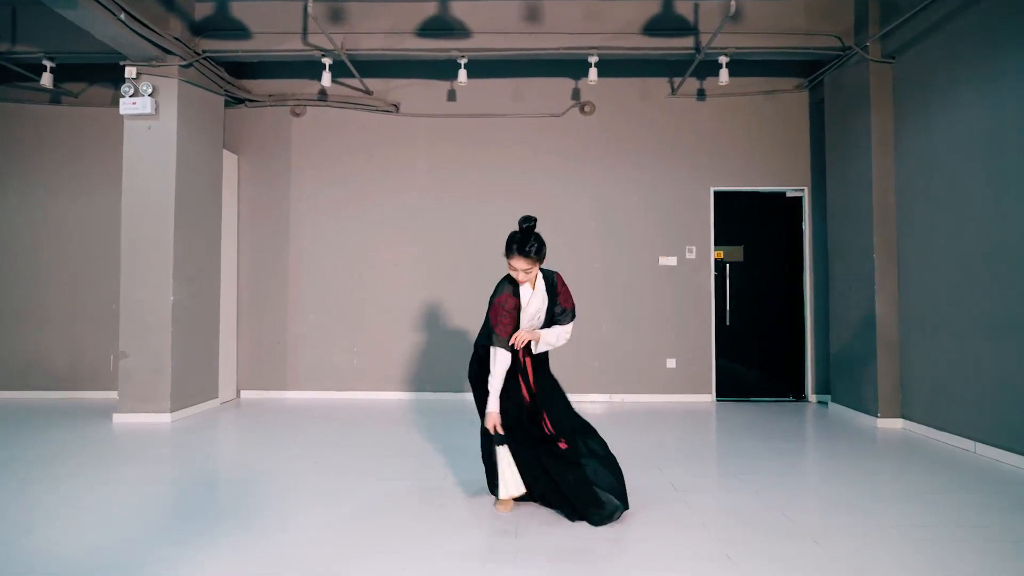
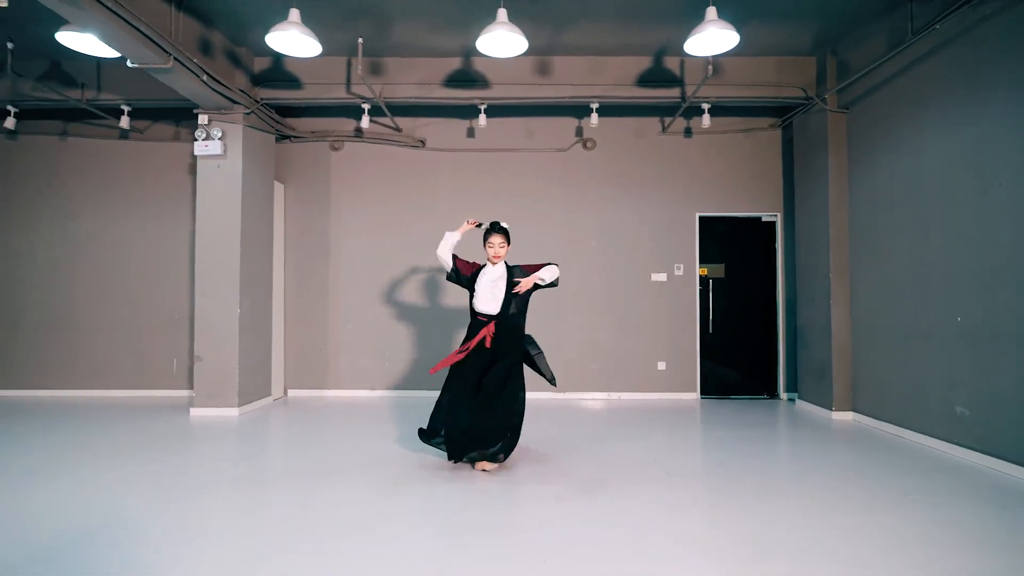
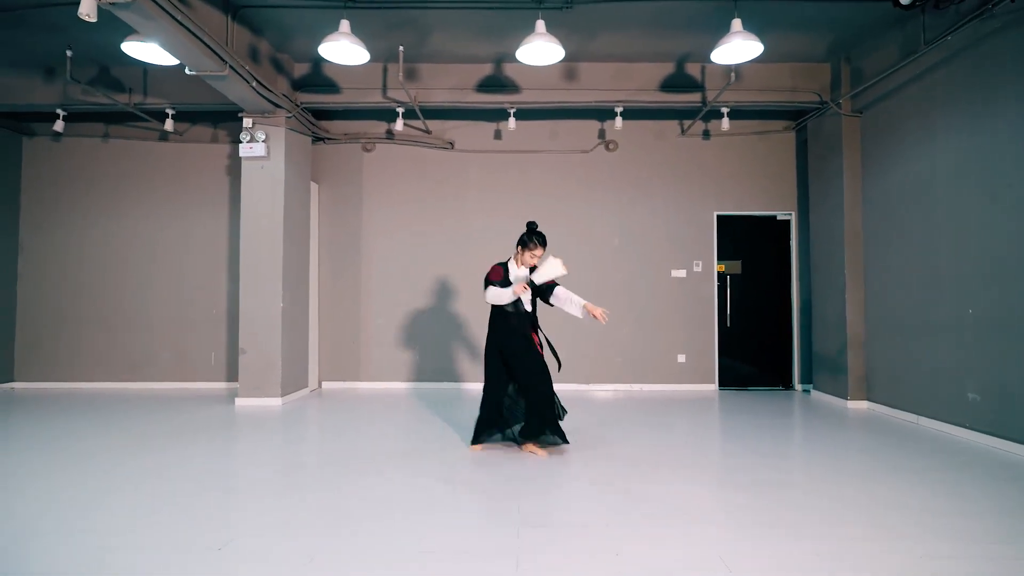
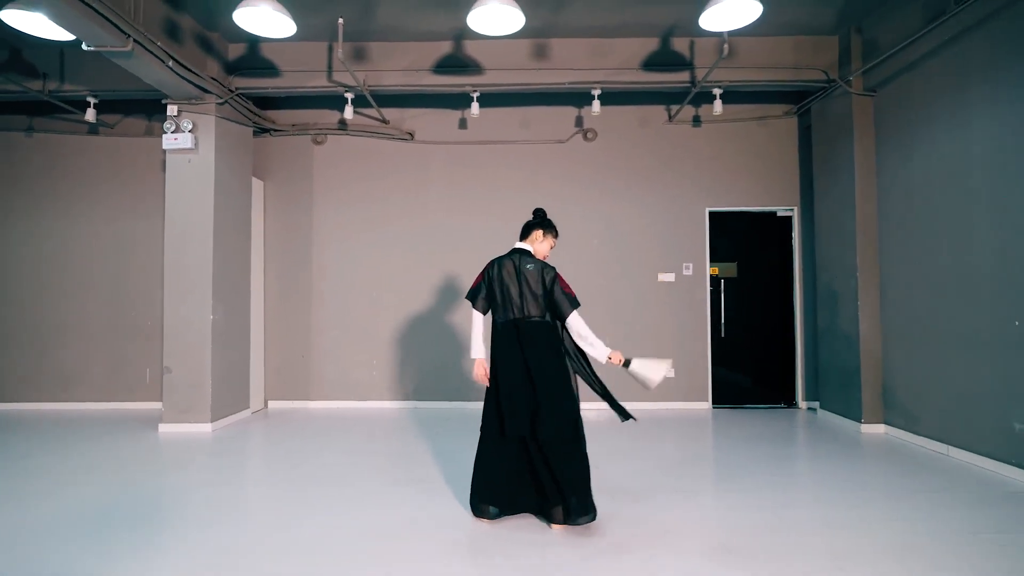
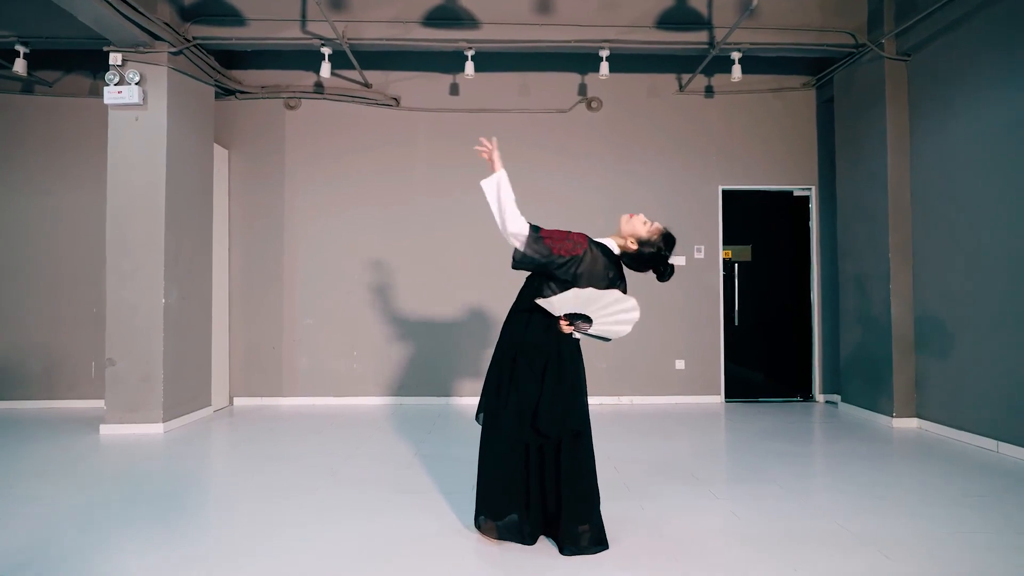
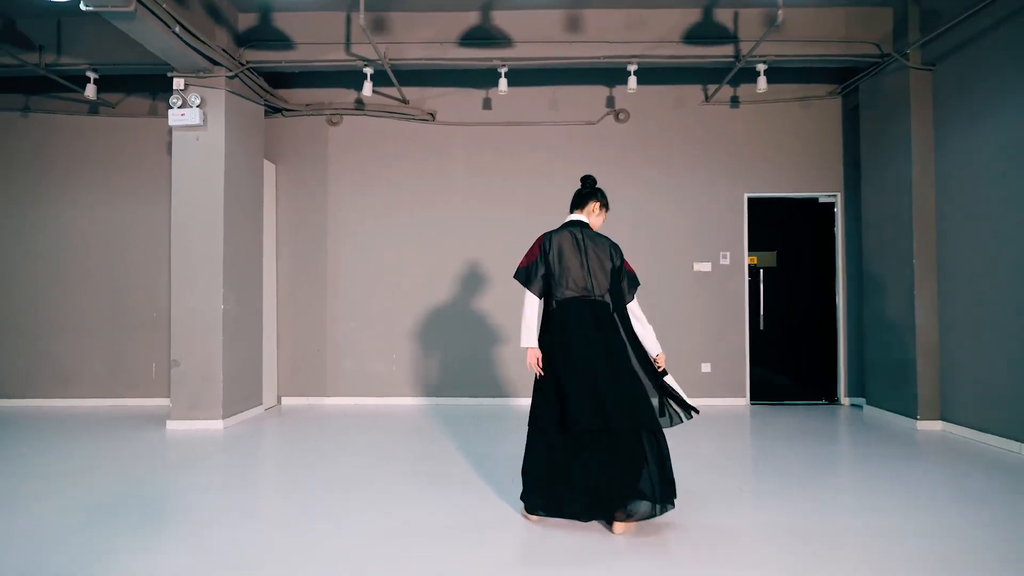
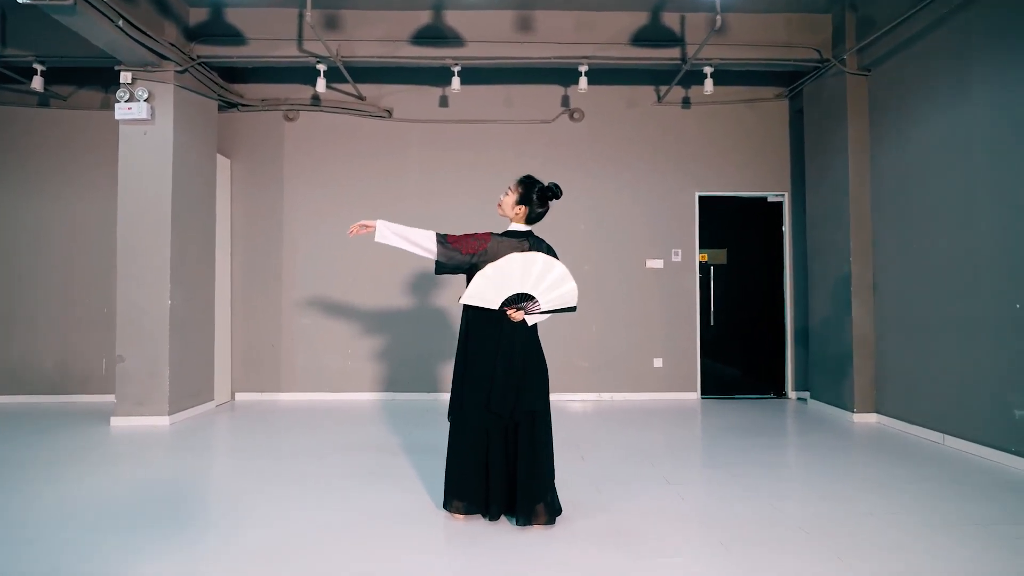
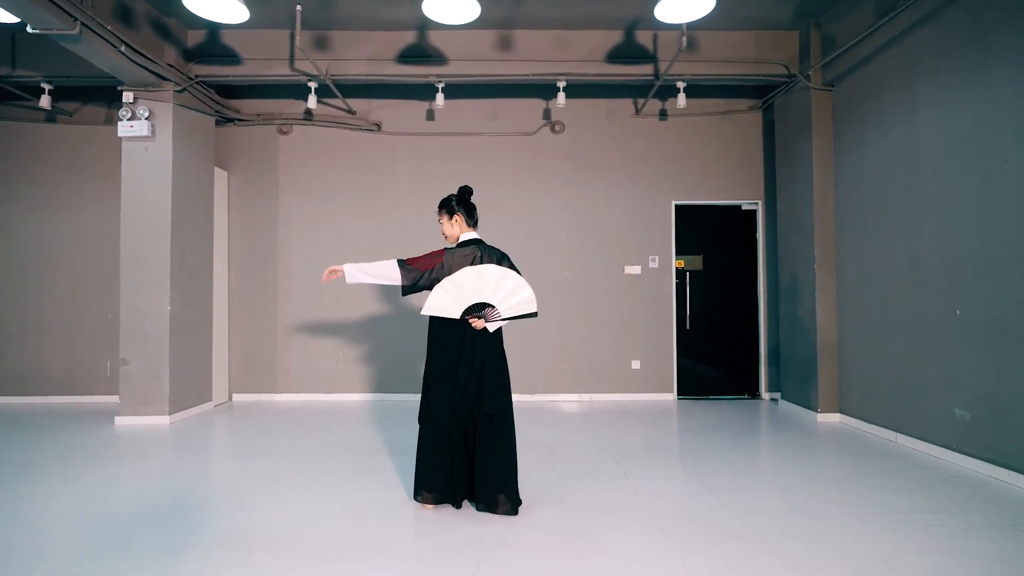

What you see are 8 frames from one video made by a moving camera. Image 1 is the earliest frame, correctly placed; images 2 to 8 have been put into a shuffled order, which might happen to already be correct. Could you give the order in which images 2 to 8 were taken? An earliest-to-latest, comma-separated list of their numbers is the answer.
2, 3, 6, 4, 8, 7, 5
